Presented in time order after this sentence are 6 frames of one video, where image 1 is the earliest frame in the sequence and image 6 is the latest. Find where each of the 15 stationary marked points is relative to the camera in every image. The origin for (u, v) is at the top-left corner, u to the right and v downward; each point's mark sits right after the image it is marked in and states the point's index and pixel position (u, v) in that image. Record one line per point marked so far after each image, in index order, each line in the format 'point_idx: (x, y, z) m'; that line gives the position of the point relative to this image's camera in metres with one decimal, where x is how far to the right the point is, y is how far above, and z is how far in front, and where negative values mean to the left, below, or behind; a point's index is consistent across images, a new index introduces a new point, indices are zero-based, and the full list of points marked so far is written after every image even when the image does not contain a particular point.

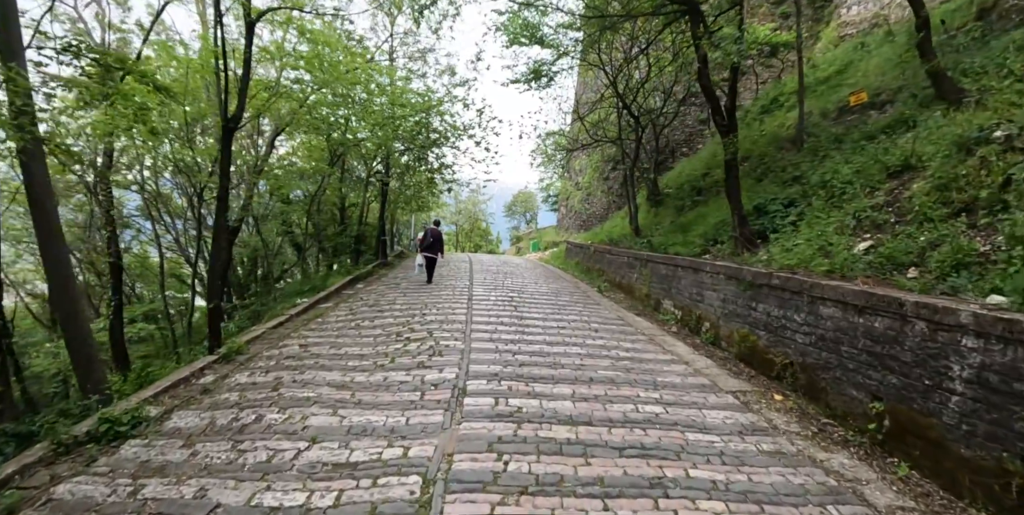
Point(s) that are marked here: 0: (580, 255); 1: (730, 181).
0: (+2.4, +0.1, +17.2) m
1: (+4.2, +1.5, +9.3) m
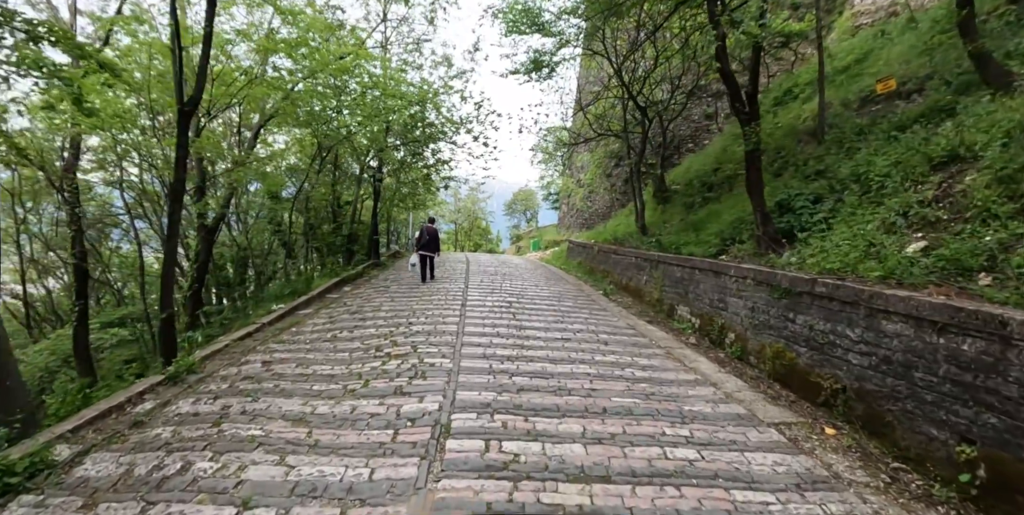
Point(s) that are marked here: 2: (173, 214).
0: (+2.4, +0.1, +16.3) m
1: (+4.2, +1.5, +8.4) m
2: (-4.3, +0.6, +6.1) m
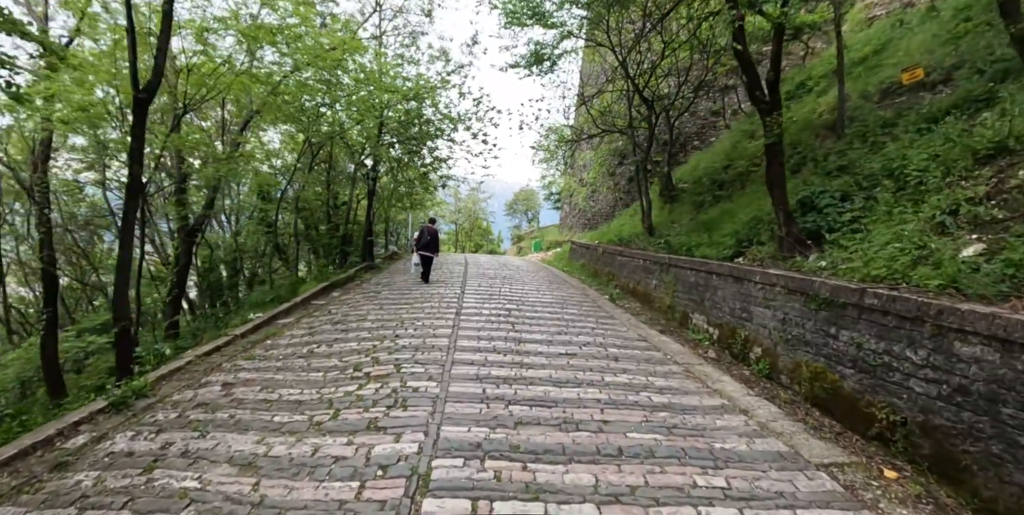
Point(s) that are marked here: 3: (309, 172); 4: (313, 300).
0: (+2.4, +0.1, +15.6) m
1: (+4.2, +1.4, +7.7) m
2: (-4.4, +0.5, +5.4) m
3: (-6.6, +2.8, +15.6) m
4: (-3.8, -0.8, +9.2) m
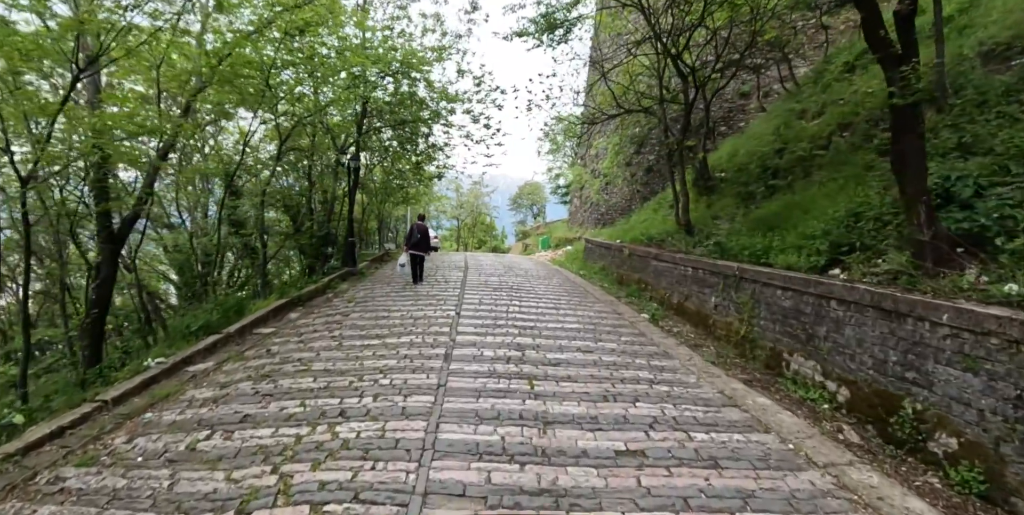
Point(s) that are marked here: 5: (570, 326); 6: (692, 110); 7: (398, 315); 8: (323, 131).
0: (+2.6, 0.0, +13.2) m
1: (+4.3, +1.3, +5.3) m
2: (-4.2, +0.3, +3.1) m
3: (-6.4, +2.7, +13.3) m
4: (-3.7, -1.0, +6.9) m
5: (+0.8, -1.0, +6.7) m
6: (+4.3, +3.5, +11.4) m
7: (-1.7, -0.9, +7.1) m
8: (-5.3, +3.6, +13.6) m
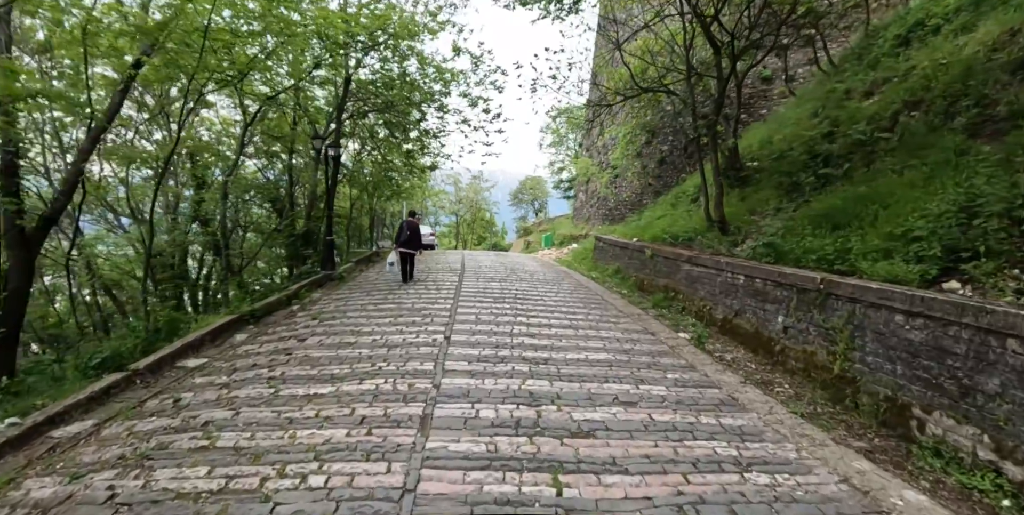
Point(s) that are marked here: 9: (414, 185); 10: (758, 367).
0: (+2.7, 0.0, +11.6) m
1: (+4.4, +1.2, +3.7) m
2: (-4.2, +0.2, +1.5) m
3: (-6.4, +2.6, +11.7) m
4: (-3.6, -1.1, +5.3) m
5: (+0.9, -1.1, +5.1) m
6: (+4.4, +3.5, +9.8) m
7: (-1.6, -0.9, +5.5) m
8: (-5.3, +3.6, +12.0) m
9: (-3.9, +2.9, +19.1) m
10: (+2.7, -1.2, +5.4) m
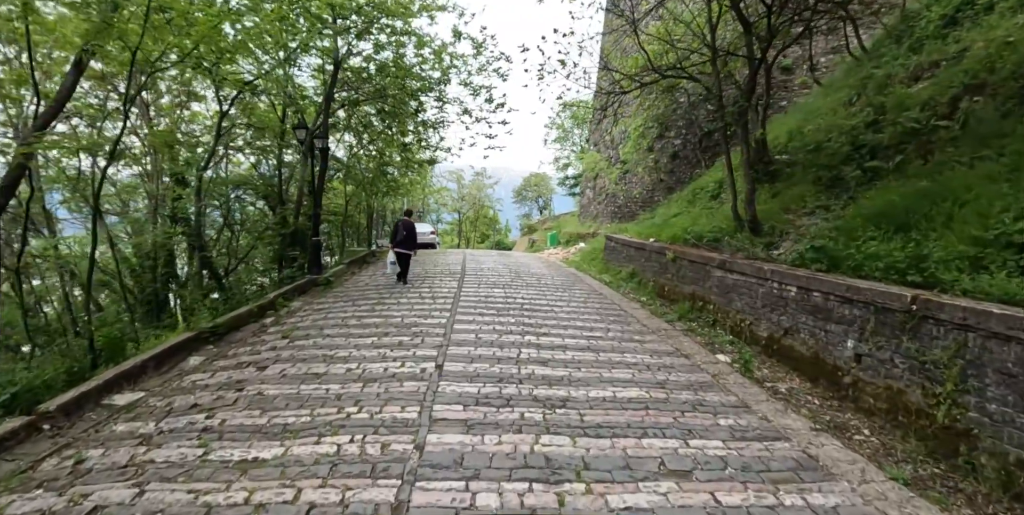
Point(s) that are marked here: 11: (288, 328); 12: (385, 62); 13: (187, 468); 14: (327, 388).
0: (+2.8, -0.1, +10.6) m
1: (+4.5, +1.1, +2.6) m
2: (-4.1, +0.1, +0.5) m
3: (-6.3, +2.6, +10.7) m
4: (-3.5, -1.2, +4.4) m
5: (+1.0, -1.2, +4.1) m
6: (+4.5, +3.4, +8.8) m
7: (-1.5, -1.0, +4.5) m
8: (-5.2, +3.5, +11.0) m
9: (-3.7, +2.9, +18.1) m
10: (+2.8, -1.3, +4.4) m
11: (-2.7, -0.9, +5.9) m
12: (-3.1, +4.8, +11.7) m
13: (-1.9, -1.2, +2.9) m
14: (-1.4, -1.1, +3.8) m
